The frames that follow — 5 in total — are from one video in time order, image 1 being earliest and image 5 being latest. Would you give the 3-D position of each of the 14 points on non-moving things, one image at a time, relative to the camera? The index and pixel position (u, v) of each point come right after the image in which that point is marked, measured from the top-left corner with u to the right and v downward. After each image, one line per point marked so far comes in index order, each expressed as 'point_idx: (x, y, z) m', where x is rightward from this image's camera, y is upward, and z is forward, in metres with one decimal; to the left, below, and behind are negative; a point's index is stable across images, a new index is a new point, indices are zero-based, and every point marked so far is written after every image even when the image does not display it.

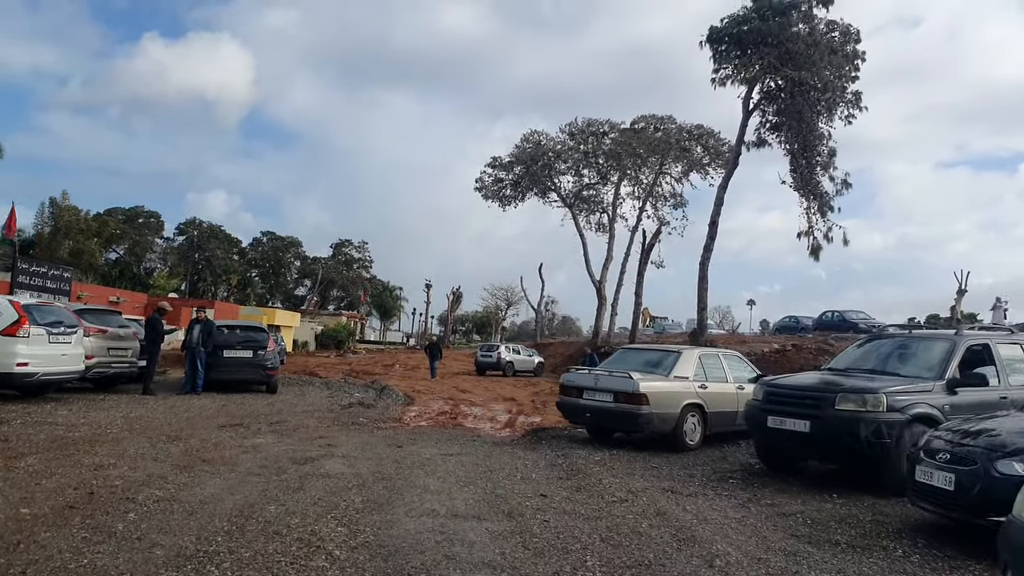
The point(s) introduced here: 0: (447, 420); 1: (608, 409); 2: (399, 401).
0: (-1.3, -2.7, +16.2) m
1: (+1.3, -1.7, +10.9) m
2: (-2.8, -2.8, +19.3) m
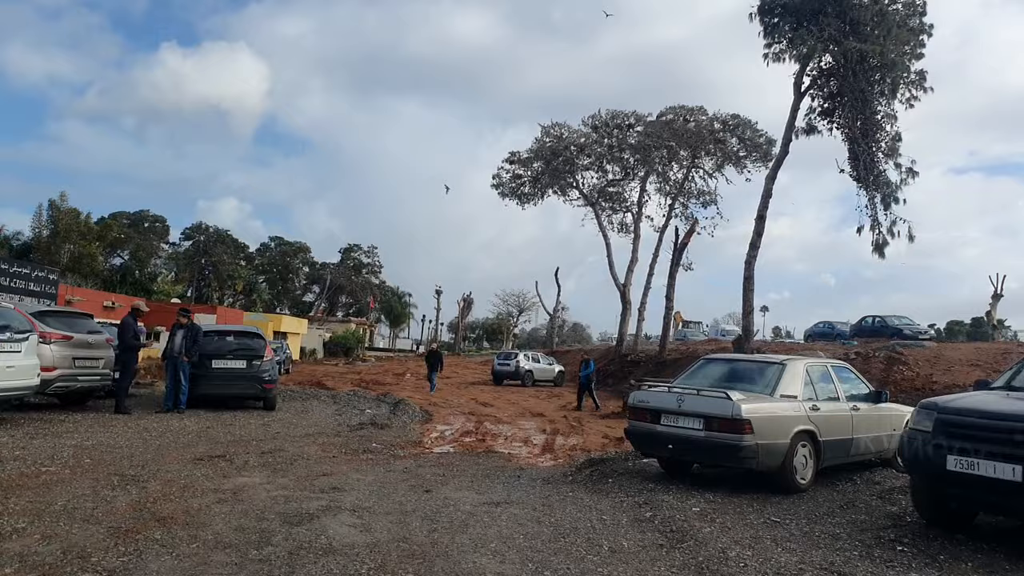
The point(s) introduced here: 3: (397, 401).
0: (-0.6, -2.7, +13.7) m
1: (+2.0, -1.6, +8.4) m
2: (-2.0, -2.8, +16.8) m
3: (-2.8, -2.7, +18.9) m
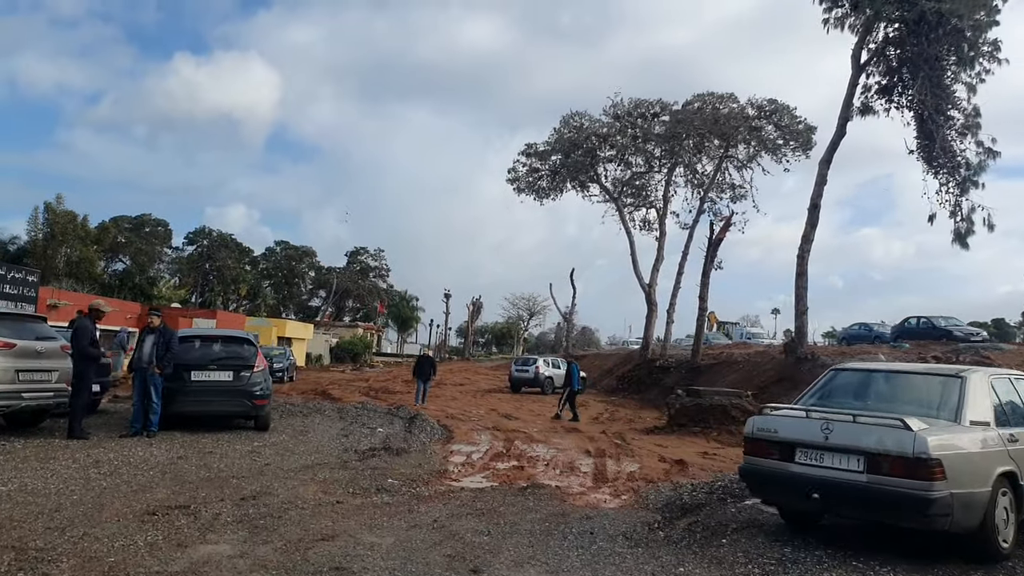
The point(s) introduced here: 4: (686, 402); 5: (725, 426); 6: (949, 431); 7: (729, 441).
0: (0.0, -2.6, +11.2) m
1: (+2.5, -1.5, +5.8) m
2: (-1.4, -2.7, +14.3) m
3: (-2.1, -2.6, +16.4) m
4: (+4.0, -2.7, +18.4) m
5: (+4.7, -3.1, +17.7) m
6: (+3.2, -1.1, +5.9) m
7: (+4.6, -3.3, +16.9) m
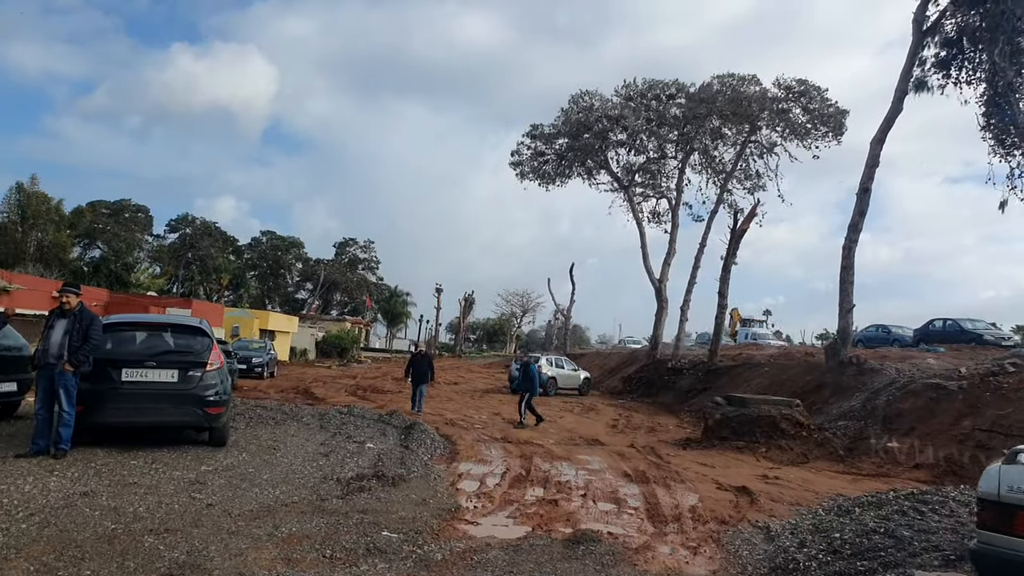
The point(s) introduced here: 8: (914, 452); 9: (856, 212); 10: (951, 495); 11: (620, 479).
0: (+0.3, -2.4, +8.5) m
1: (+3.0, -1.3, +3.2) m
2: (-1.1, -2.4, +11.6) m
3: (-1.8, -2.4, +13.7) m
4: (+4.3, -2.5, +15.8) m
5: (+5.0, -2.9, +15.1) m
6: (+3.7, -0.9, +3.2) m
7: (+4.9, -3.1, +14.2) m
8: (+7.0, -2.9, +13.8) m
9: (+8.5, +1.9, +19.6) m
10: (+4.6, -2.2, +8.3) m
11: (+1.5, -2.7, +11.0) m
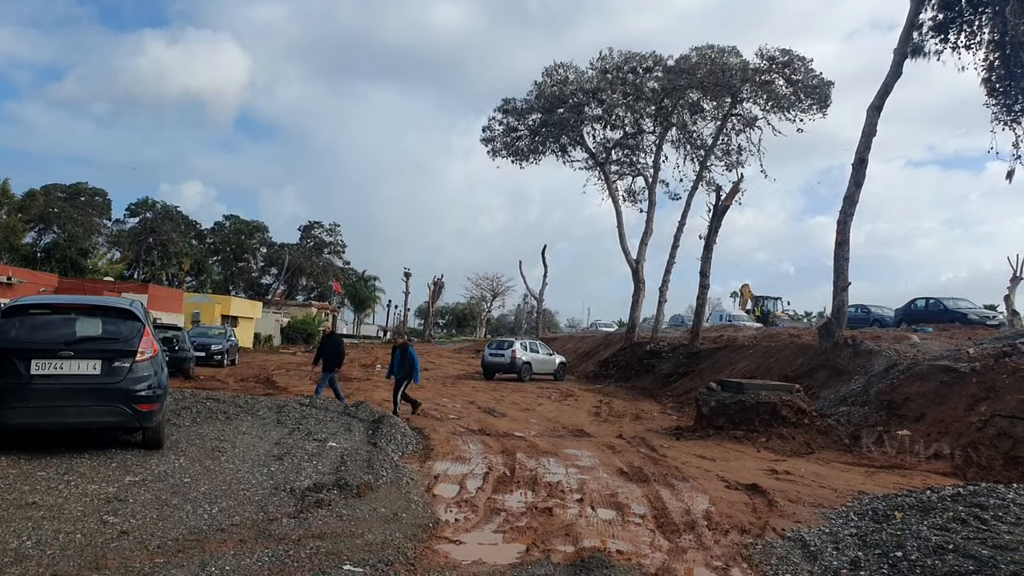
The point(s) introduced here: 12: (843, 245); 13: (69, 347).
0: (+0.2, -2.1, +7.3) m
1: (+3.1, -1.1, +2.0) m
2: (-1.3, -2.1, +10.3) m
3: (-2.1, -2.0, +12.4) m
4: (+3.9, -2.1, +14.7) m
5: (+4.6, -2.5, +14.0) m
6: (+3.8, -0.7, +2.1) m
7: (+4.5, -2.7, +13.2) m
8: (+6.7, -2.5, +12.9) m
9: (+8.0, +2.4, +18.6) m
10: (+4.5, -1.9, +7.2) m
11: (+1.3, -2.3, +9.8) m
12: (+7.9, +1.0, +19.0) m
13: (-4.2, -0.5, +7.4) m
